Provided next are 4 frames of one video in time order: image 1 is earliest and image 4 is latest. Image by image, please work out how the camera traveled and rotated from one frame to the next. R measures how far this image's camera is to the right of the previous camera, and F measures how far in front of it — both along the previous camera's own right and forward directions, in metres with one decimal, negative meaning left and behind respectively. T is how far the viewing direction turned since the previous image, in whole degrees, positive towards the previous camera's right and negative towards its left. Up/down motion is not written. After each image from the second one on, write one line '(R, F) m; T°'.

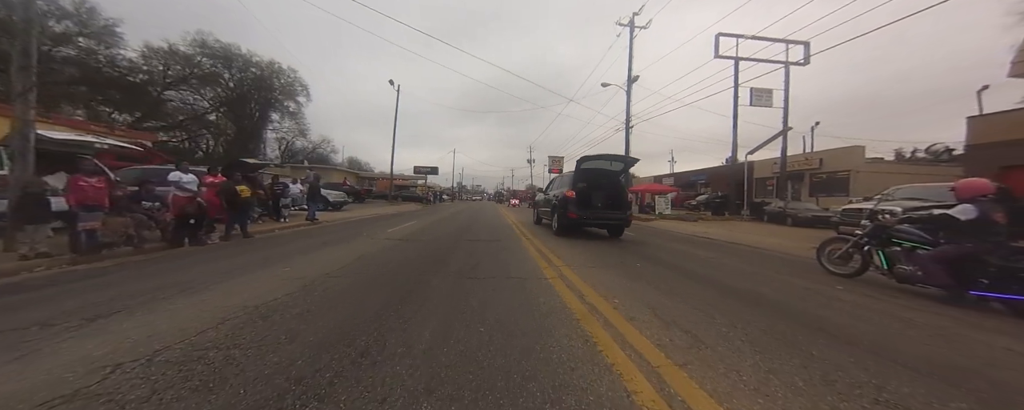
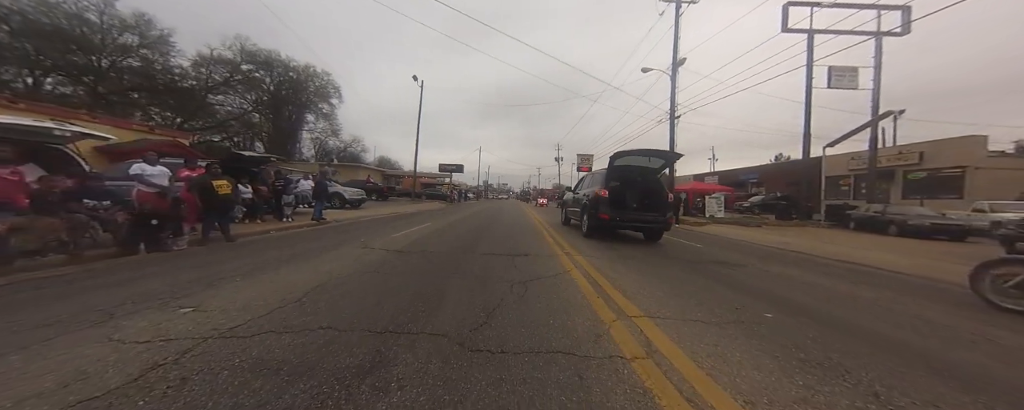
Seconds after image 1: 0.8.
(-0.2, +1.9) m; -5°
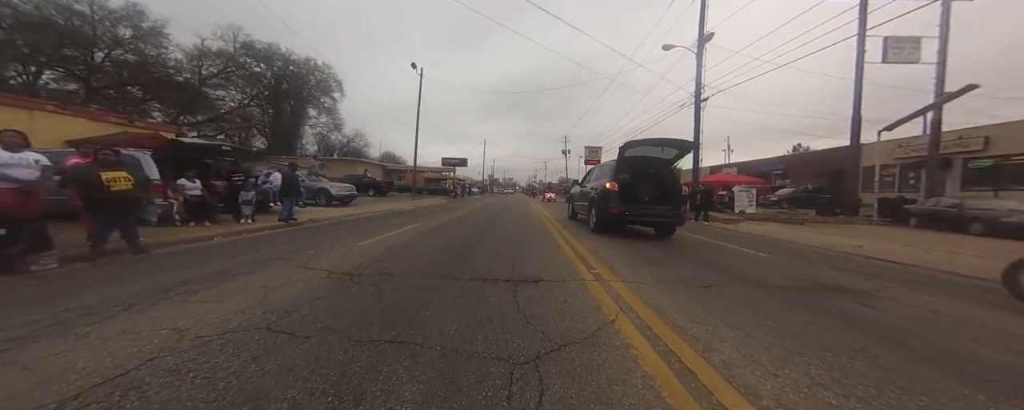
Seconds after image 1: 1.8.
(0.0, +1.9) m; -1°
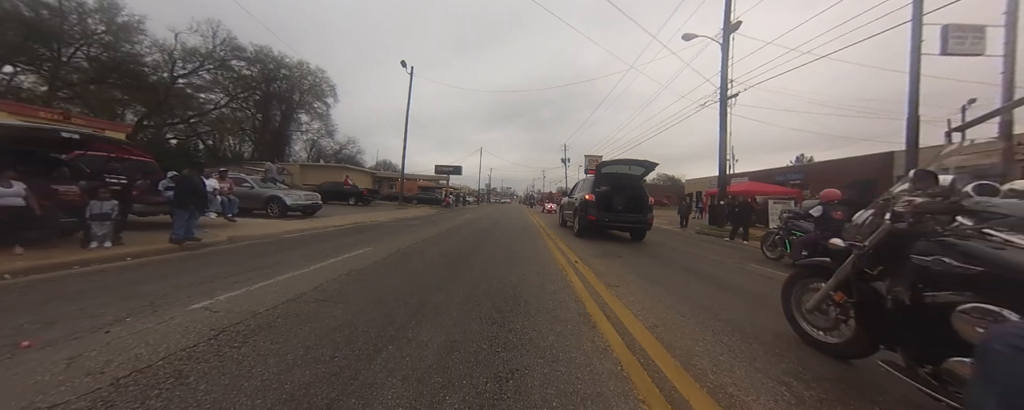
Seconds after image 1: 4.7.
(+0.2, +2.8) m; 0°
